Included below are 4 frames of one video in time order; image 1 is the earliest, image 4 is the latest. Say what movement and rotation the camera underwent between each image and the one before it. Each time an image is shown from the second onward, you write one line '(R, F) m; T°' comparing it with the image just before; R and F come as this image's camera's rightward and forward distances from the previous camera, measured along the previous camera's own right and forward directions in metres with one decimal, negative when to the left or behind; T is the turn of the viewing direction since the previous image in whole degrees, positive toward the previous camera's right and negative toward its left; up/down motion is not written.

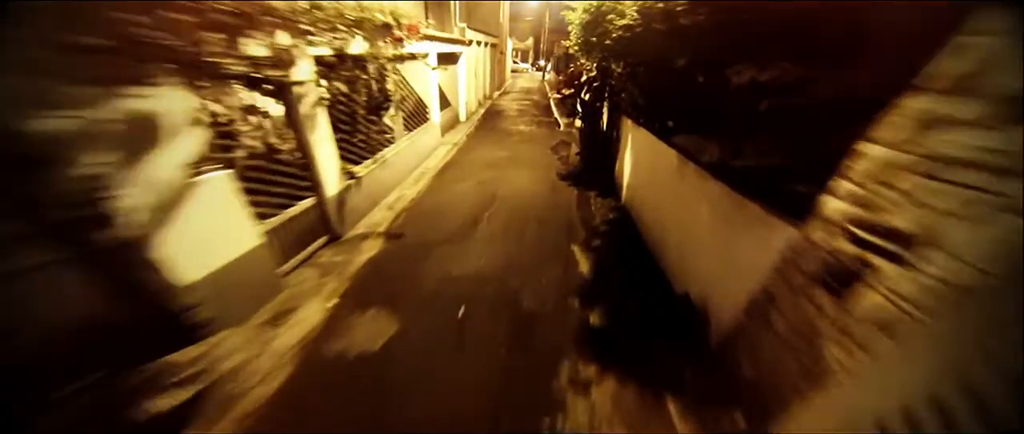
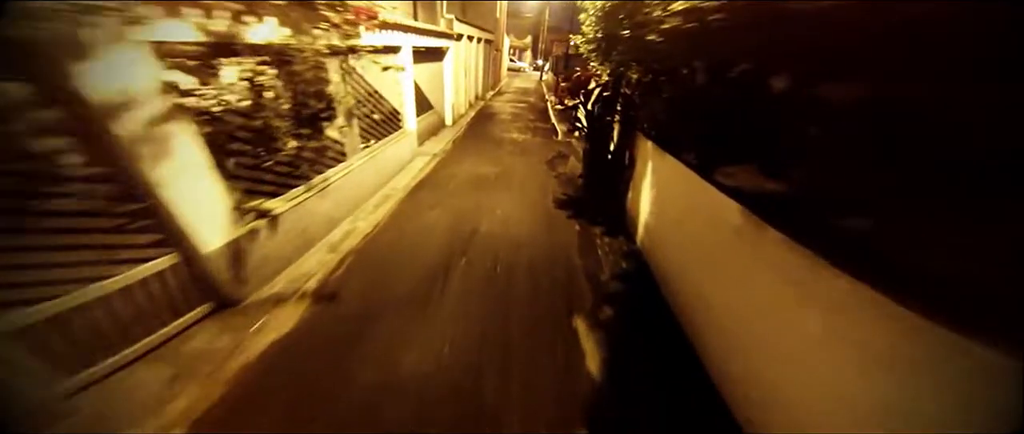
(+0.1, +1.5) m; +1°
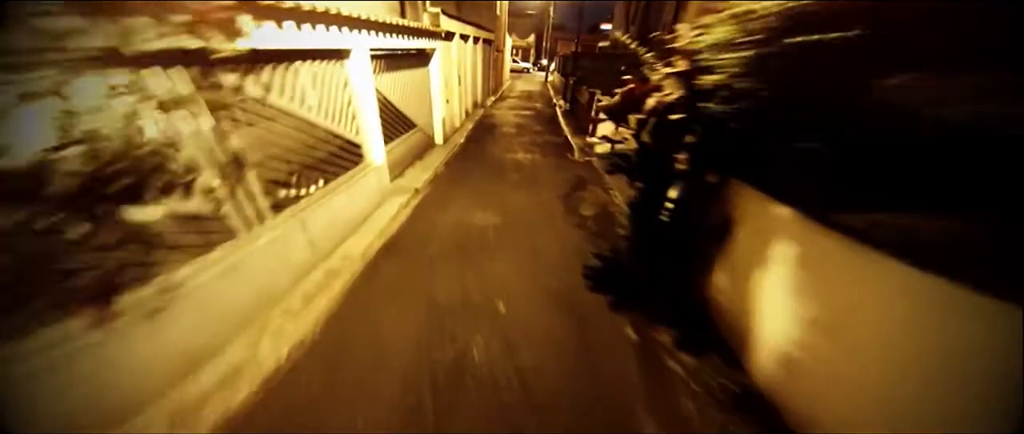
(0.0, +2.3) m; -1°
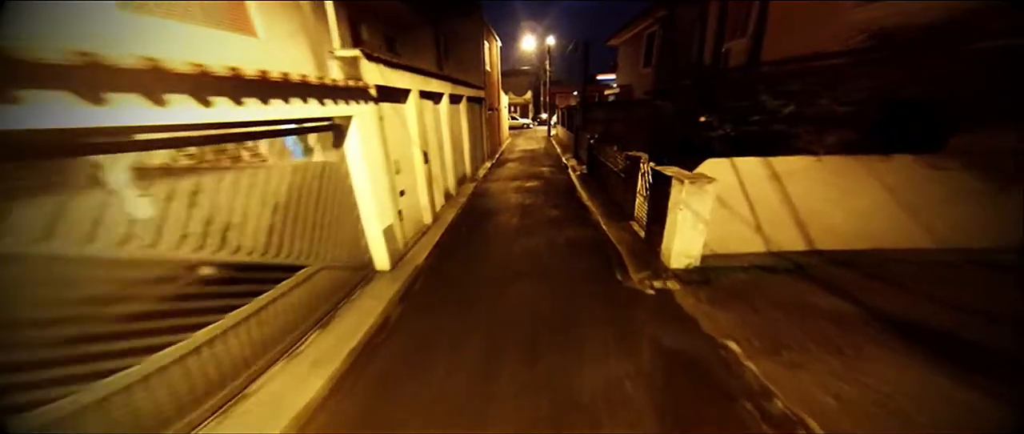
(+0.2, +4.4) m; -2°
